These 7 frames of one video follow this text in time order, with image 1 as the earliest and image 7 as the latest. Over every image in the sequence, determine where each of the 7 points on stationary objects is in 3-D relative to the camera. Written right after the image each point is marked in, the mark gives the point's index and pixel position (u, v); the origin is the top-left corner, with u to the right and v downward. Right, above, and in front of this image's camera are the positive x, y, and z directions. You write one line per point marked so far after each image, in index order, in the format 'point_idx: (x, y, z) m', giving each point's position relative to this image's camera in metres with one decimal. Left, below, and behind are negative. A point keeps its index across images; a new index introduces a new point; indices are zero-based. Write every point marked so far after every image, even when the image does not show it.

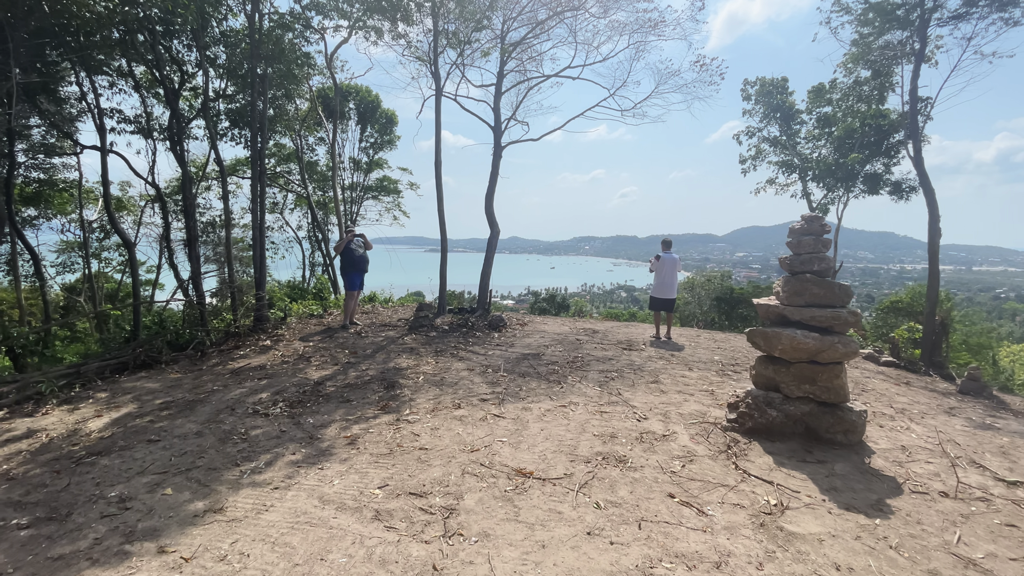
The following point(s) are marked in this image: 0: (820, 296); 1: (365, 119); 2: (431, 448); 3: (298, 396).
0: (+2.3, -0.1, +3.6) m
1: (-5.4, +6.2, +17.4) m
2: (-0.6, -1.2, +3.5) m
3: (-2.3, -1.2, +5.1) m
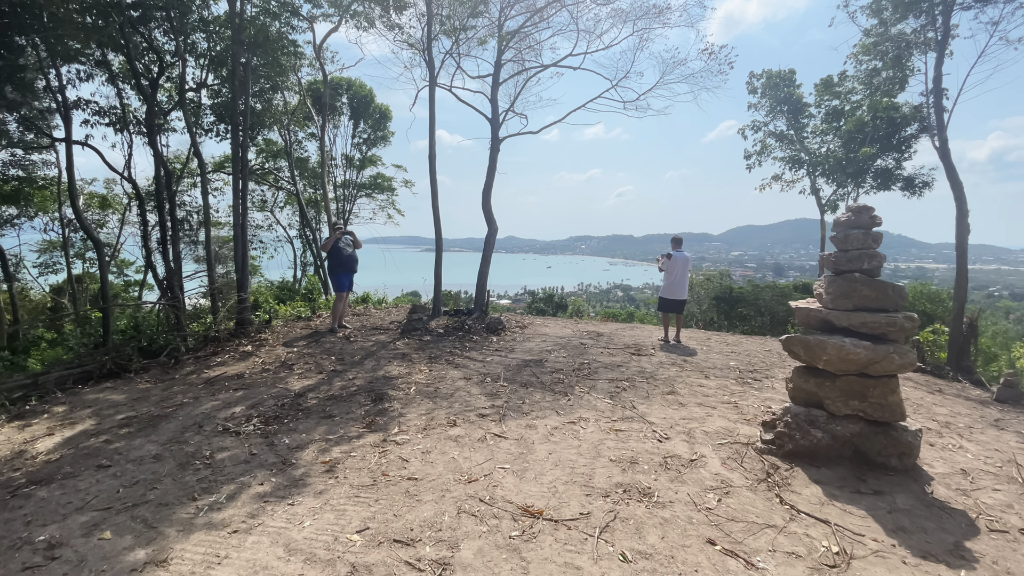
0: (+2.3, -0.1, +3.1) m
1: (-5.5, +6.1, +16.9) m
2: (-0.6, -1.2, +3.0) m
3: (-2.3, -1.2, +4.6) m
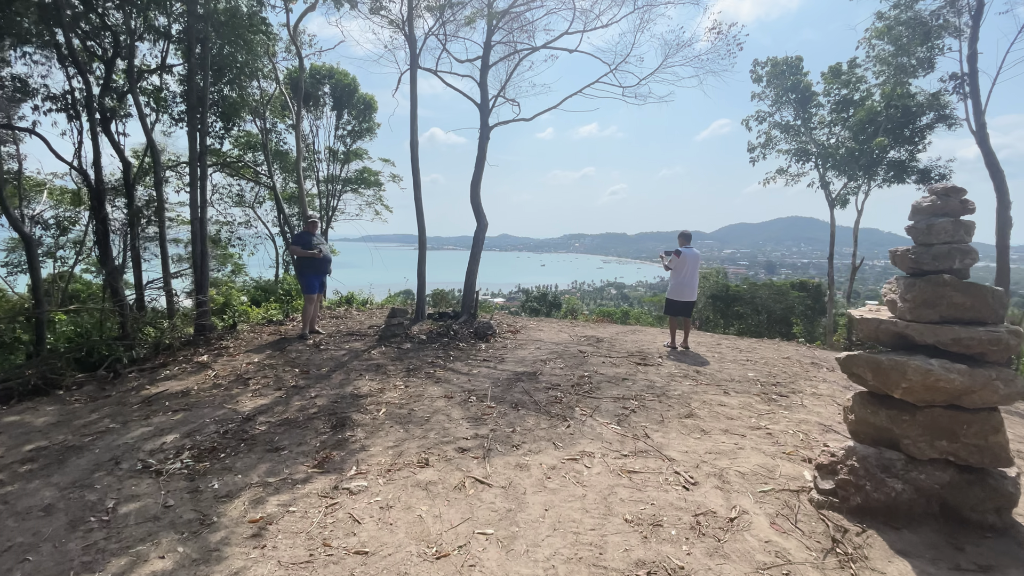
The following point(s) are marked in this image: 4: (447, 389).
0: (+2.3, -0.1, +2.4) m
1: (-5.8, +6.2, +16.0) m
2: (-0.6, -1.2, +2.2) m
3: (-2.4, -1.2, +3.8) m
4: (-0.6, -1.0, +4.6) m
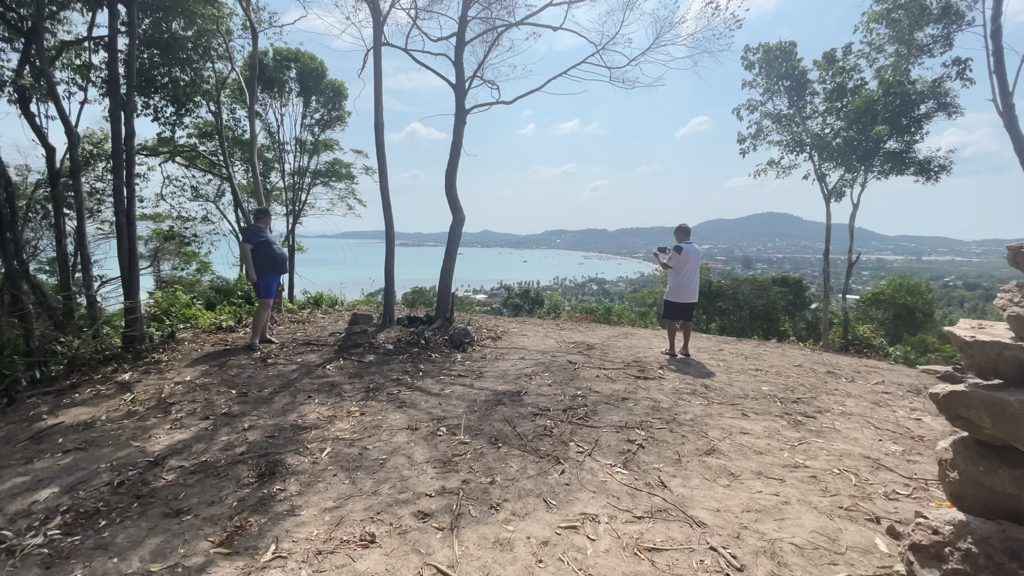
0: (+2.2, -0.1, +1.7) m
1: (-6.4, +6.2, +14.9) m
2: (-0.7, -1.3, +1.4) m
3: (-2.5, -1.3, +2.9) m
4: (-0.8, -1.0, +3.8) m
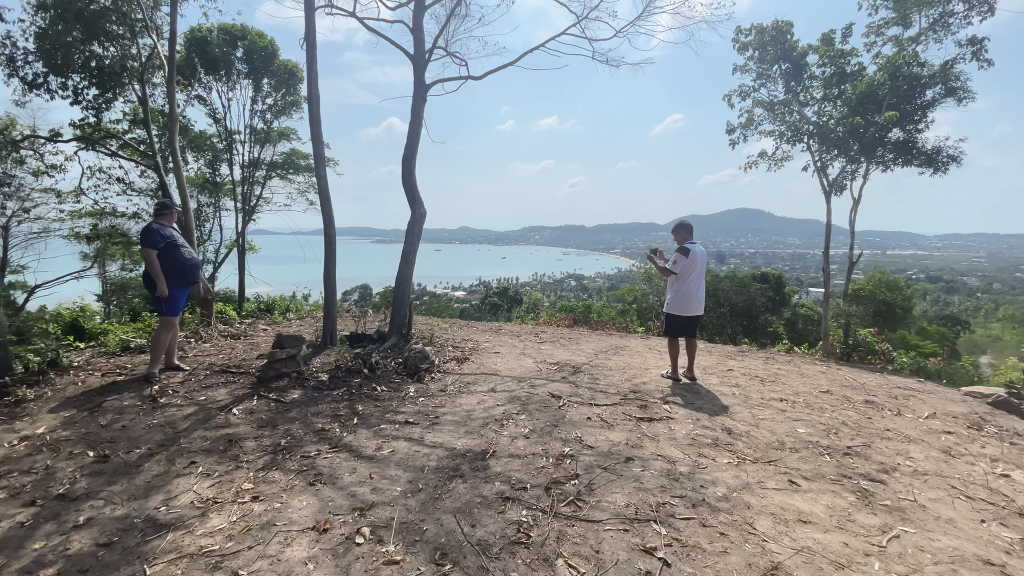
0: (+2.0, -0.3, +0.6) m
1: (-7.2, +6.0, +13.4) m
2: (-0.8, -1.5, +0.2) m
3: (-2.7, -1.4, +1.7) m
4: (-1.0, -1.2, +2.6) m
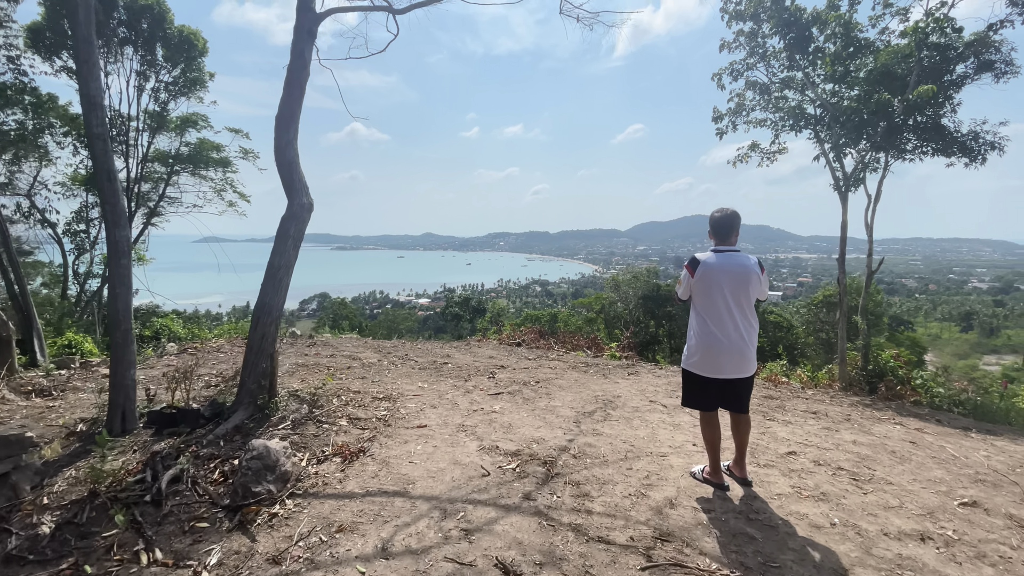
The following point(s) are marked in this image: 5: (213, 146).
0: (+1.9, -0.5, -1.4) m
1: (-8.3, +5.6, +10.8) m
2: (-0.9, -1.7, -2.0) m
3: (-2.9, -1.7, -0.7) m
4: (-1.3, -1.4, +0.4) m
5: (-8.3, +4.0, +13.4) m
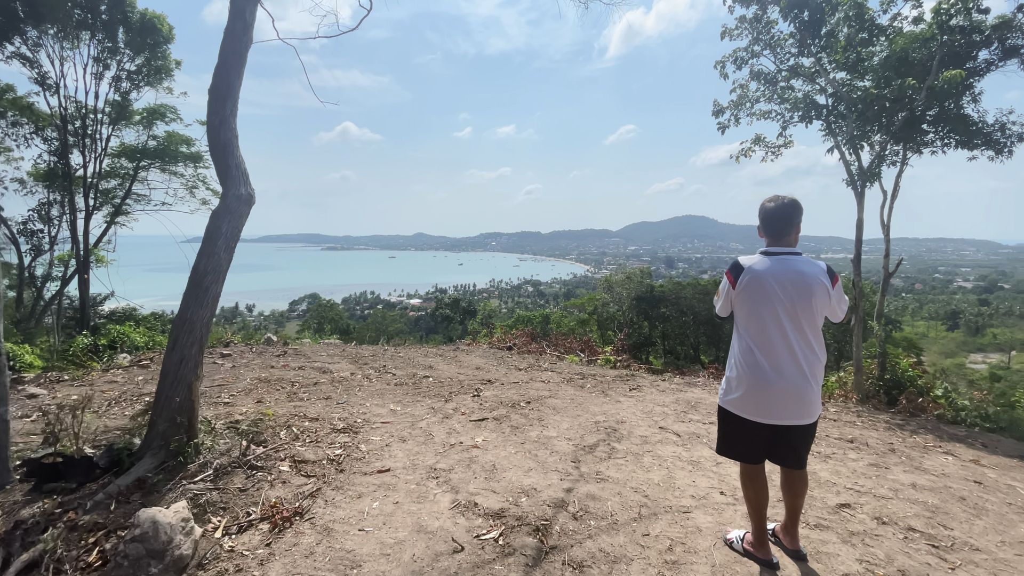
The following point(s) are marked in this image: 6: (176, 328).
0: (+1.9, -0.5, -2.0) m
1: (-8.5, +5.5, +10.0) m
2: (-0.9, -1.7, -2.7) m
3: (-2.9, -1.8, -1.4) m
4: (-1.3, -1.5, -0.4) m
5: (-8.6, +3.9, +12.6) m
6: (-2.0, -0.2, +2.9) m
